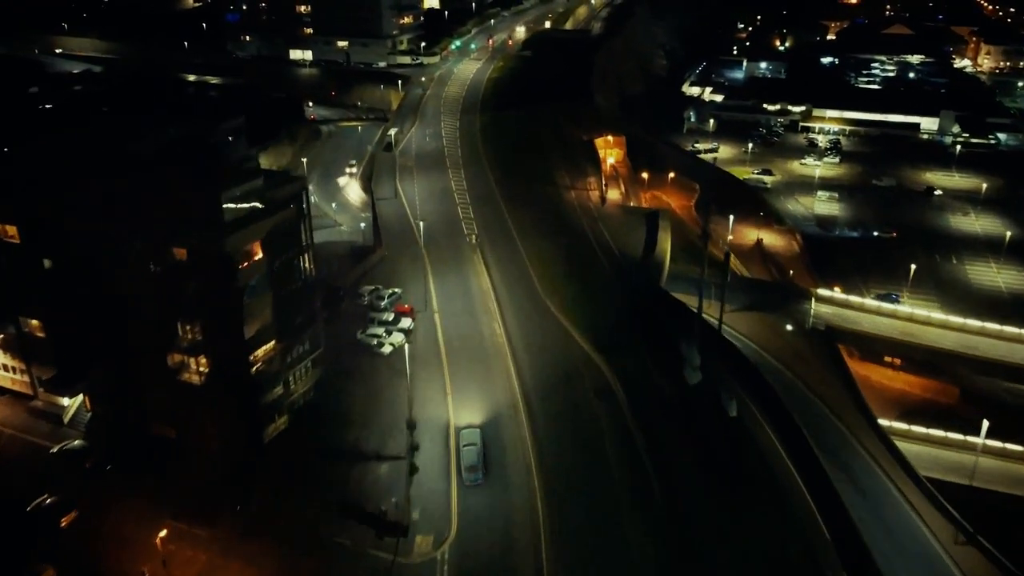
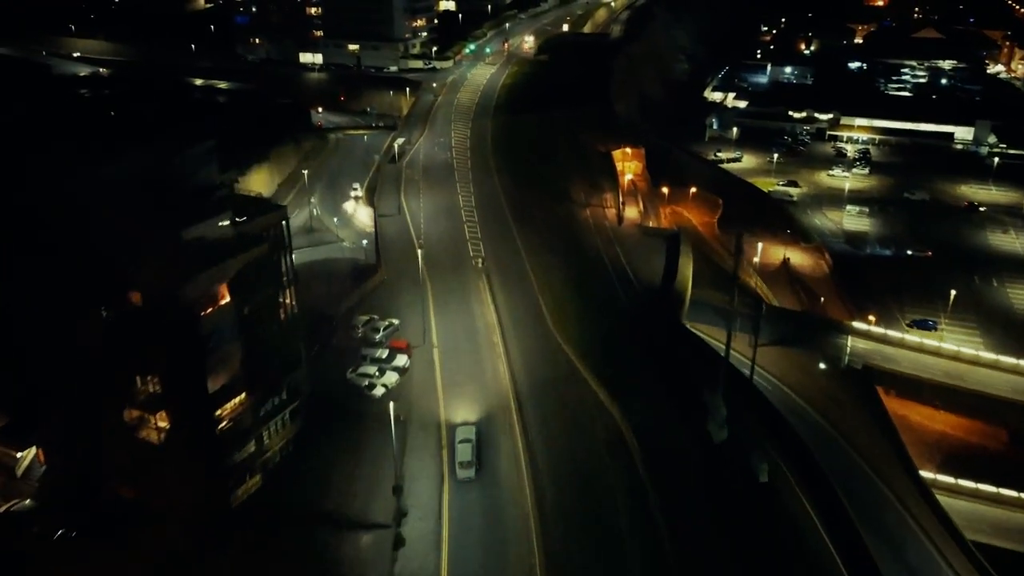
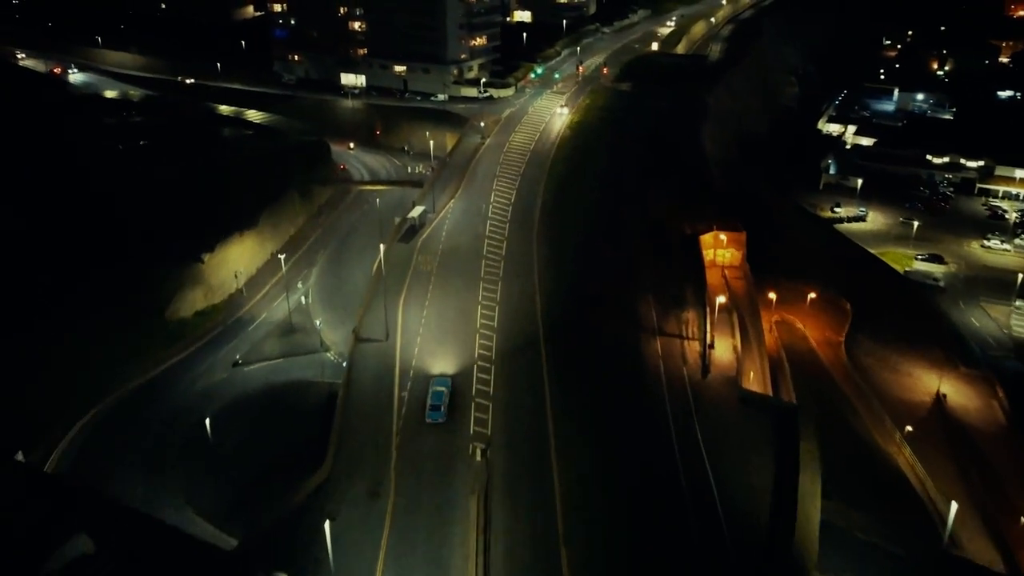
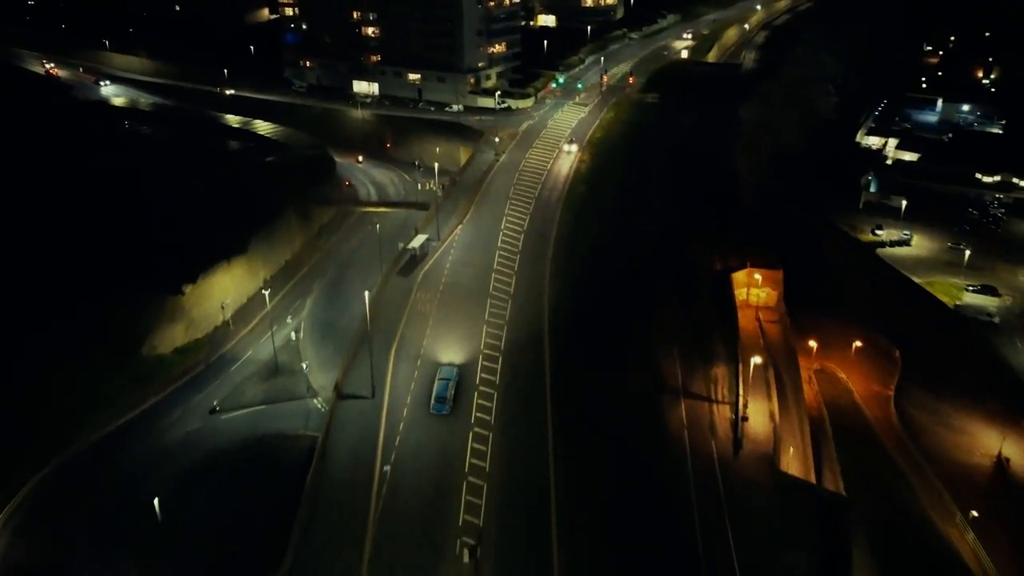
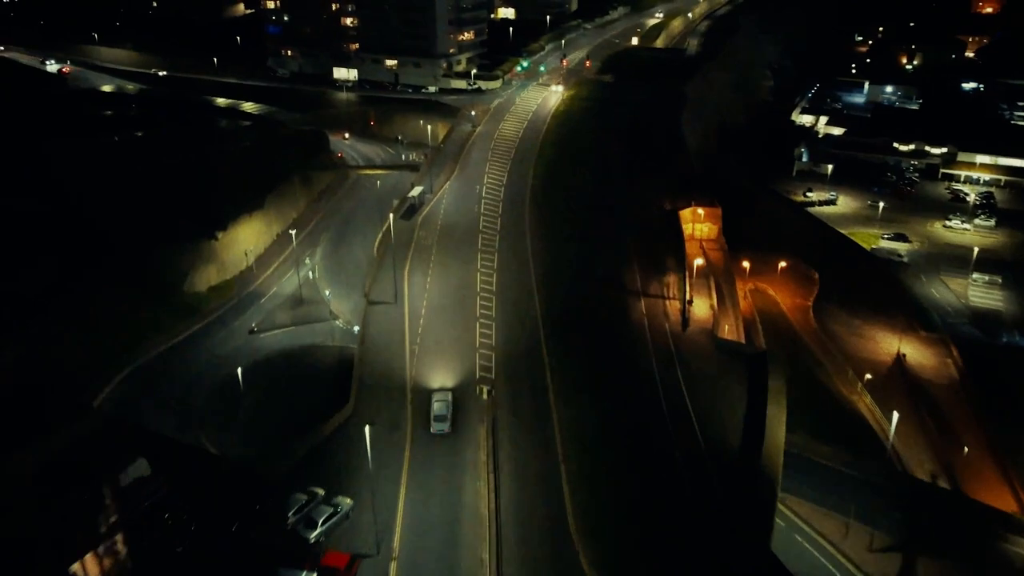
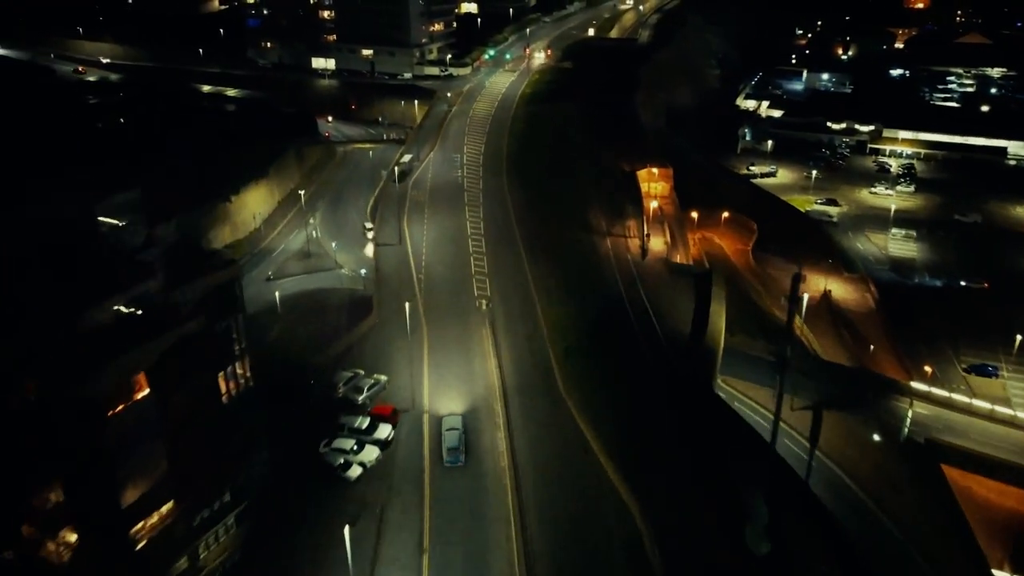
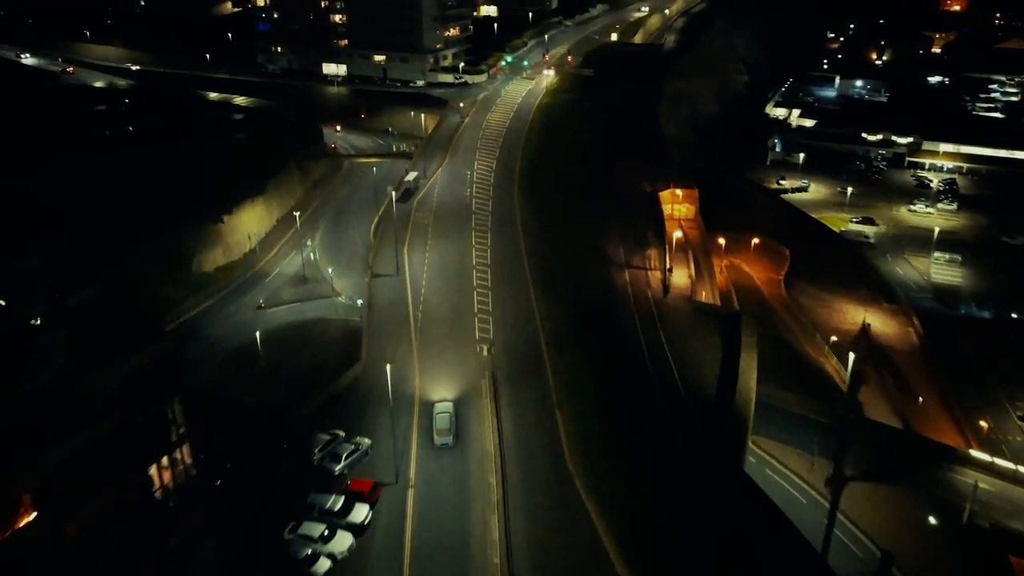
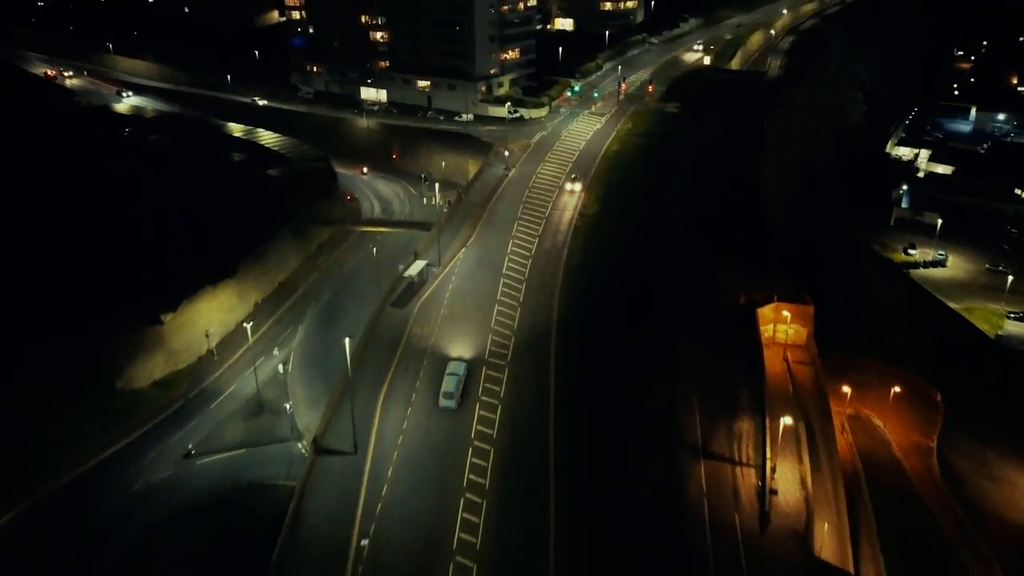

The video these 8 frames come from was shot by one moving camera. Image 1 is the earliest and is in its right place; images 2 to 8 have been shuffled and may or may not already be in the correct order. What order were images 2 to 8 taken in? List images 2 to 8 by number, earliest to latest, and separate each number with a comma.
2, 6, 7, 5, 3, 4, 8
